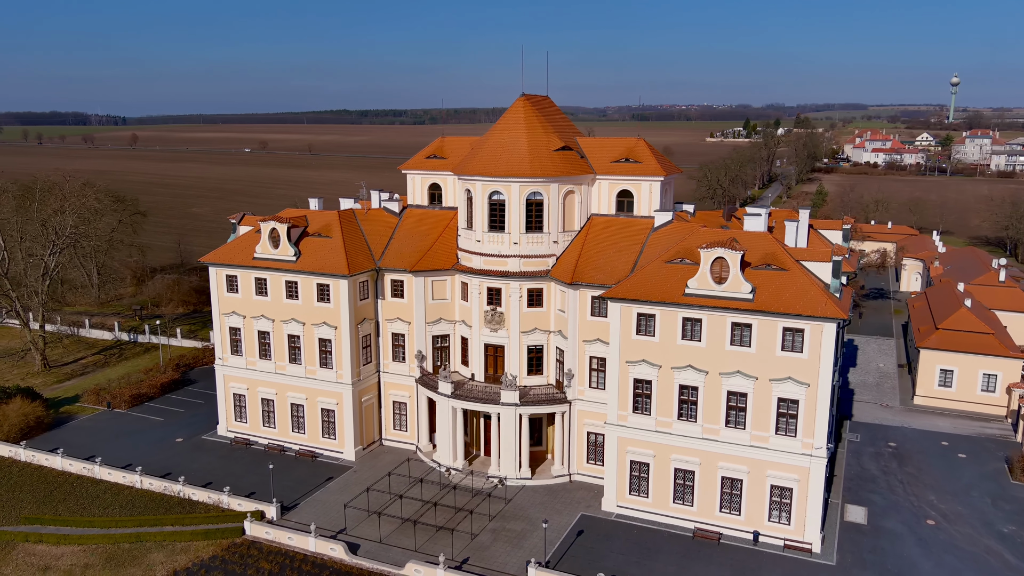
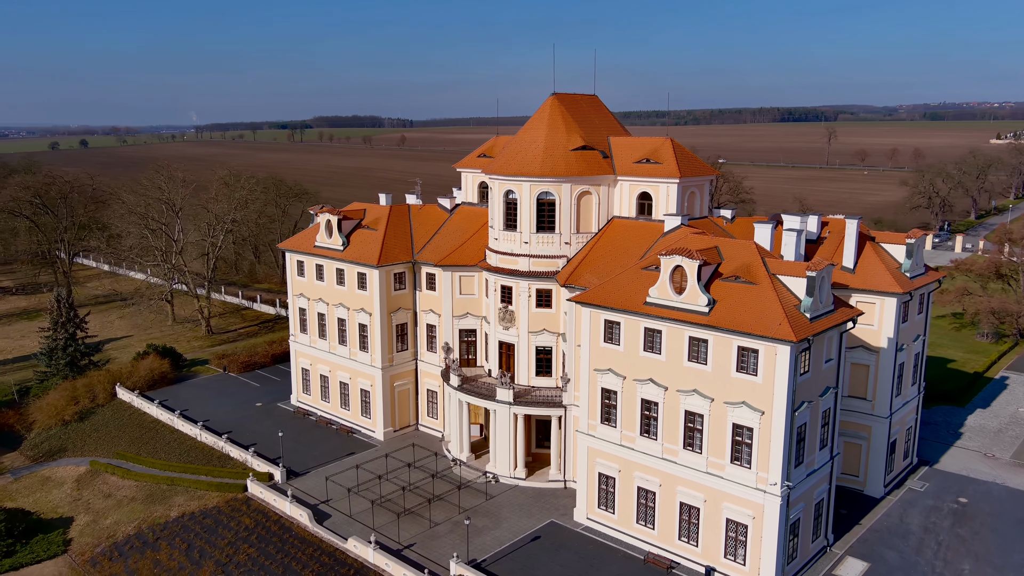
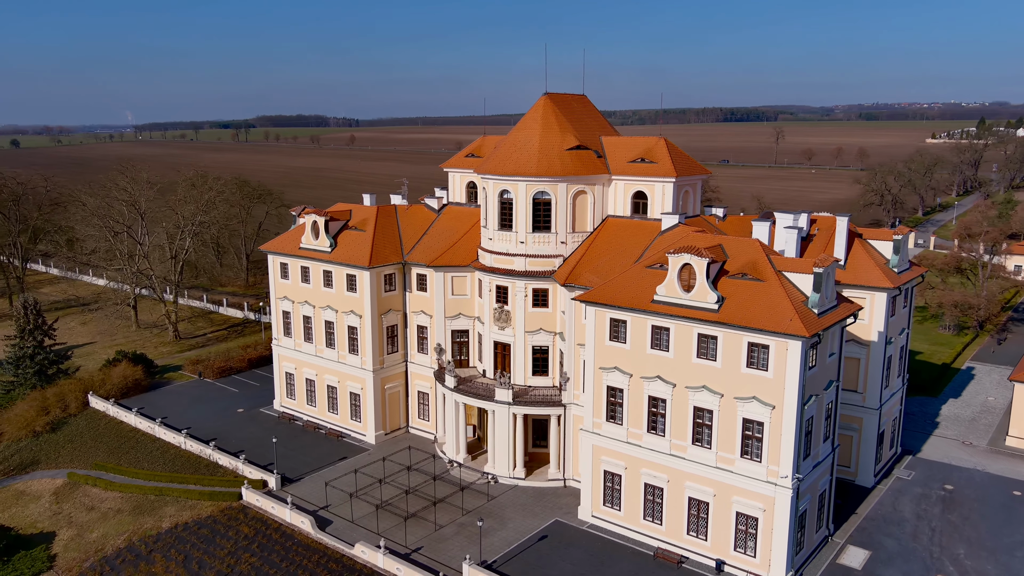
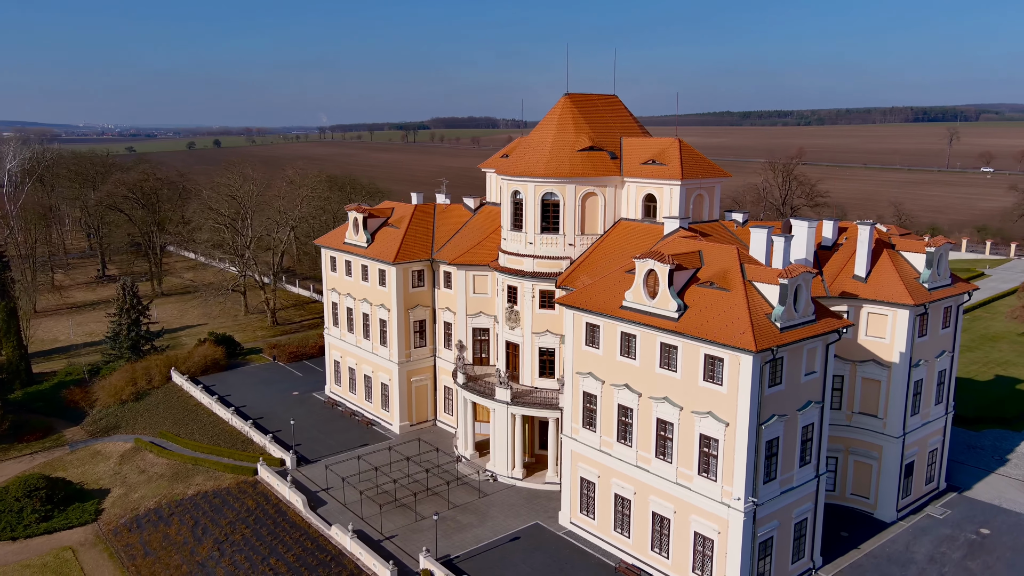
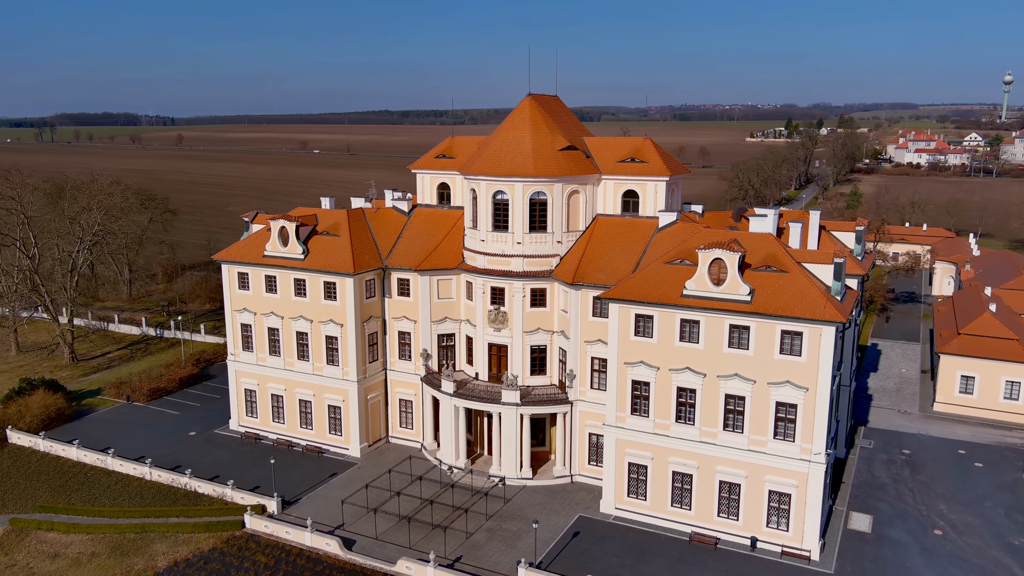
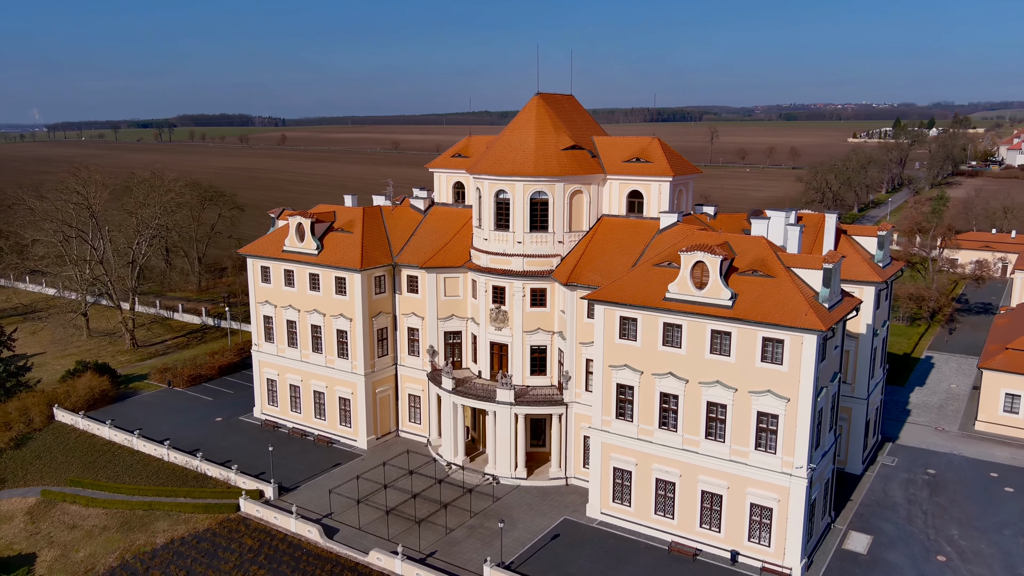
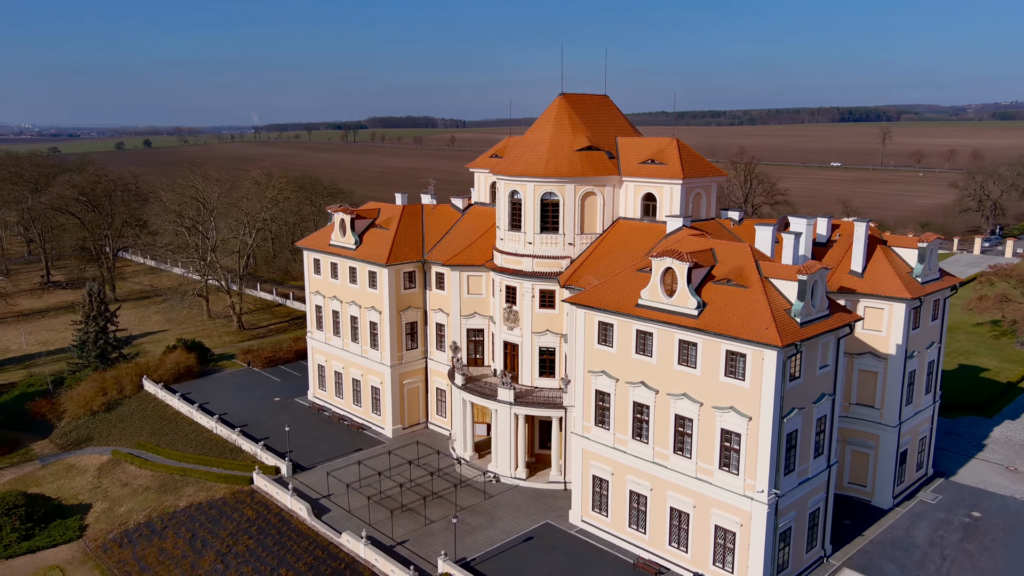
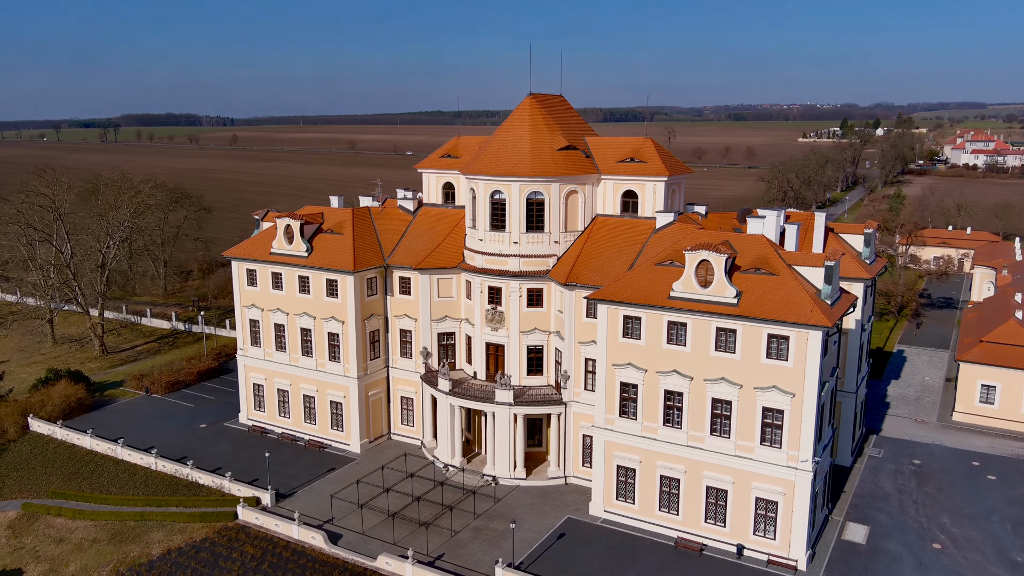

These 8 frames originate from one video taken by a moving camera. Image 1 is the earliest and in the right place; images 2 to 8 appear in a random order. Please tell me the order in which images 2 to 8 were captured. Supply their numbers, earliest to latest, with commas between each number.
5, 8, 6, 3, 2, 7, 4
